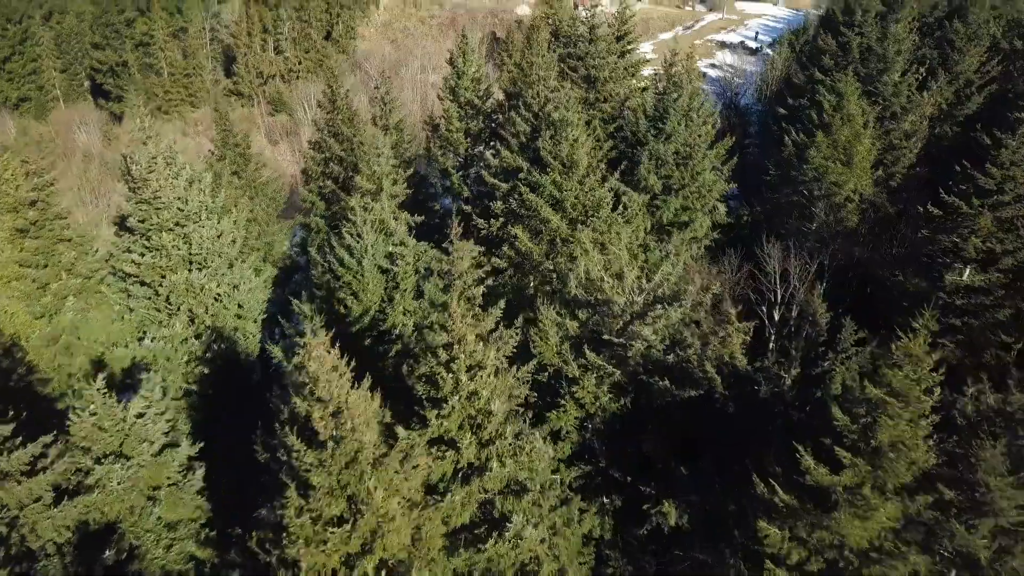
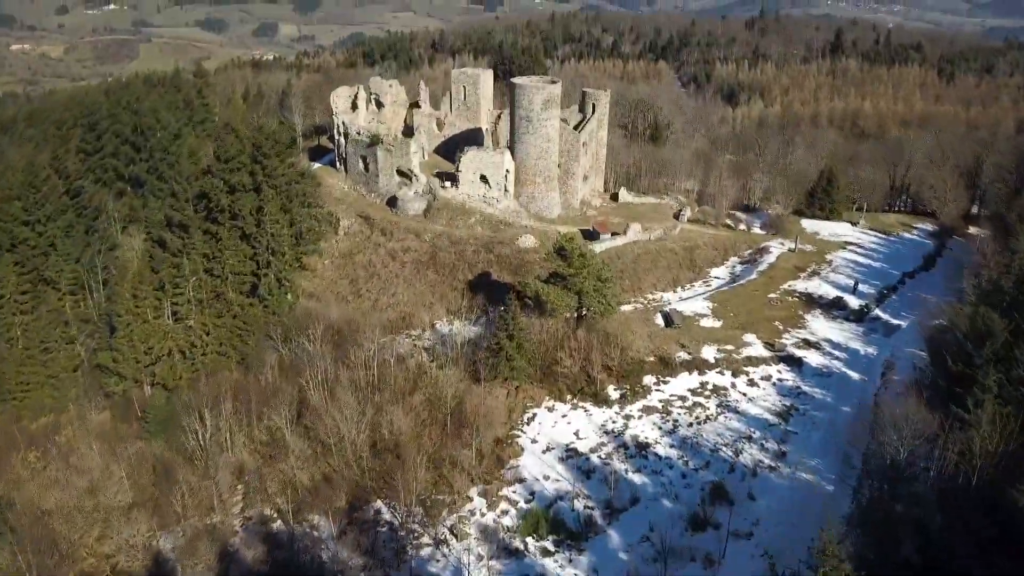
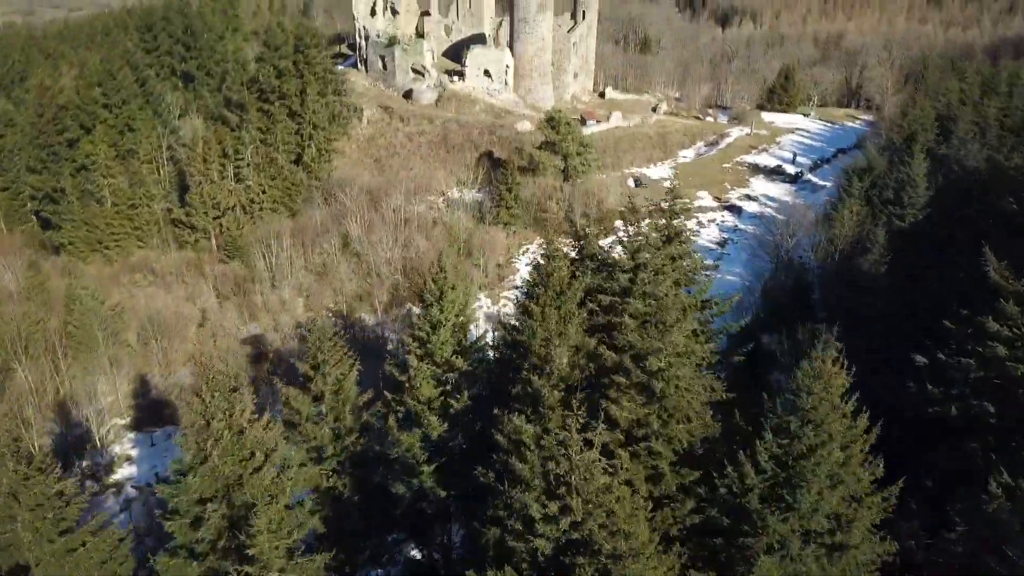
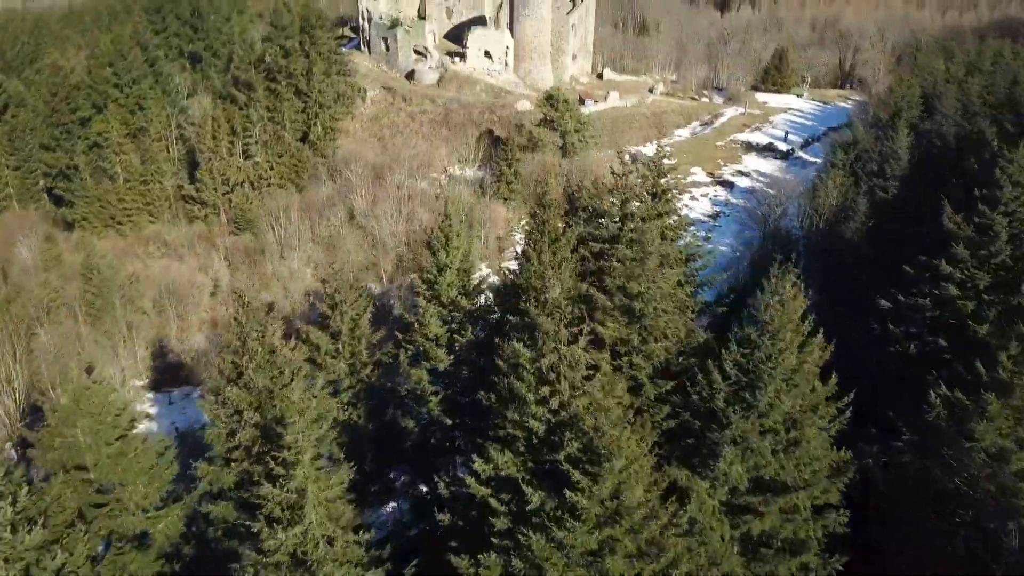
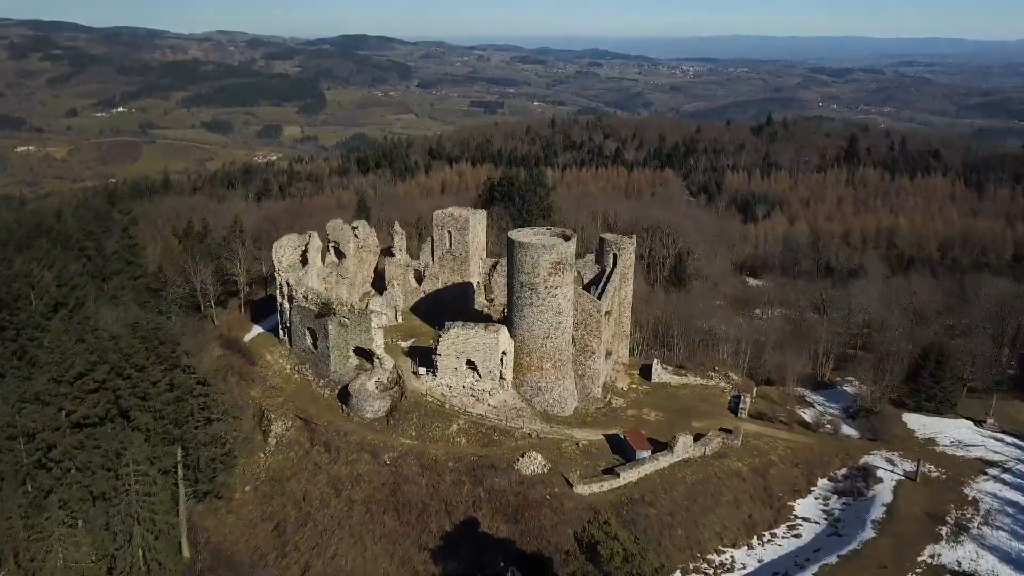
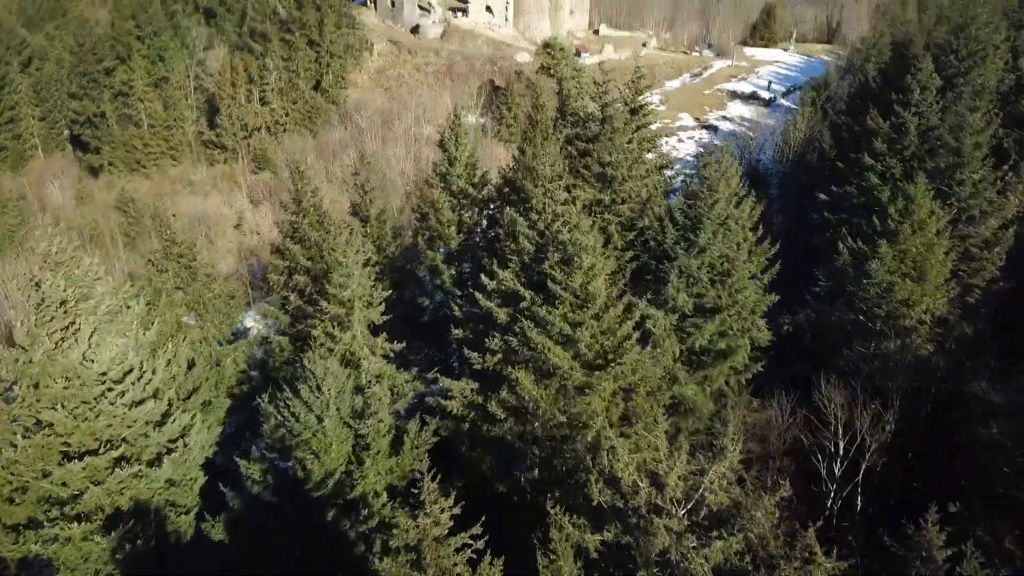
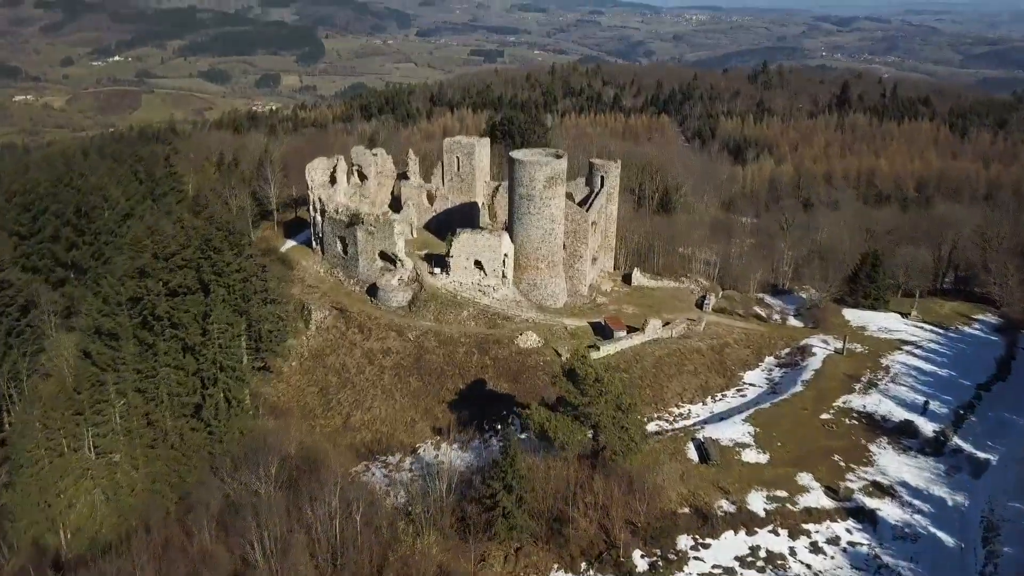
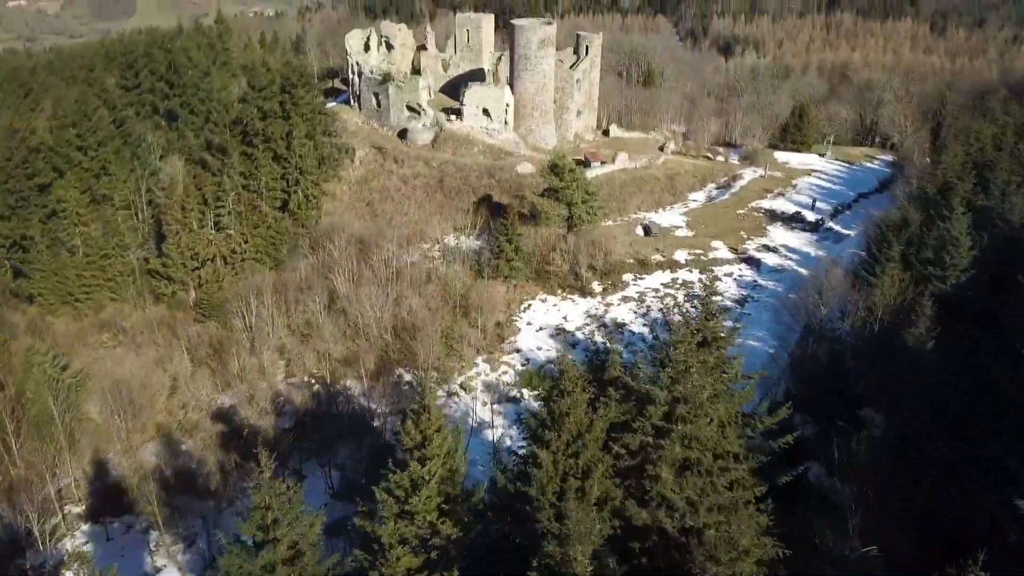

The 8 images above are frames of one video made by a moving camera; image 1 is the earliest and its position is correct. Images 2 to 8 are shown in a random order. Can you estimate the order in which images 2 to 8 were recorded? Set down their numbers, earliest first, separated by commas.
6, 4, 3, 8, 2, 7, 5
